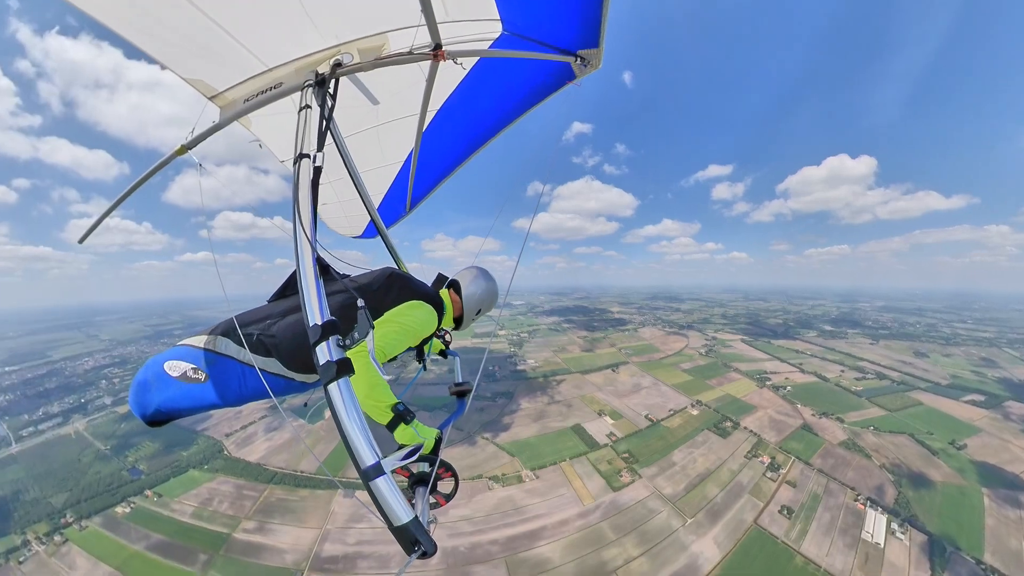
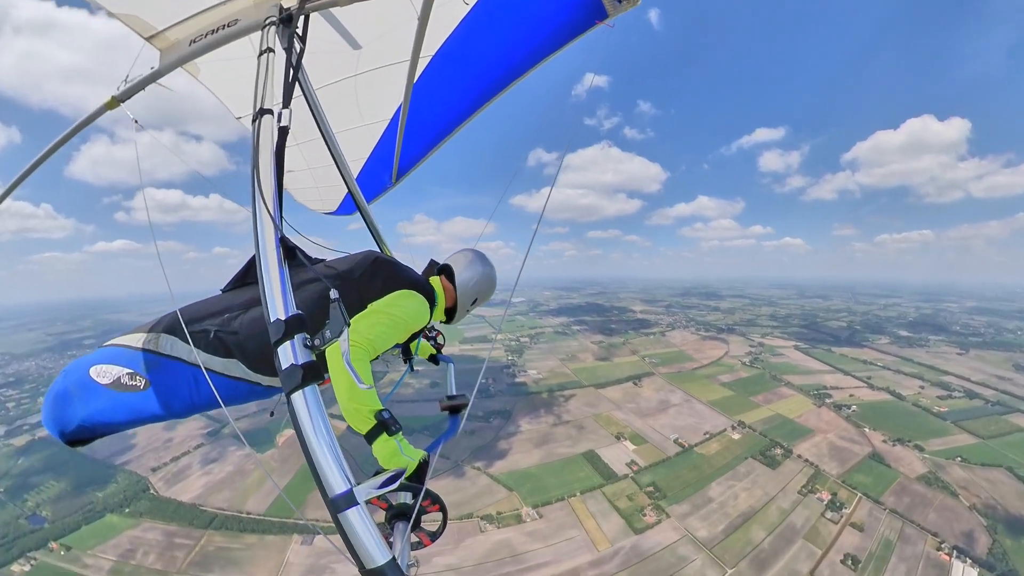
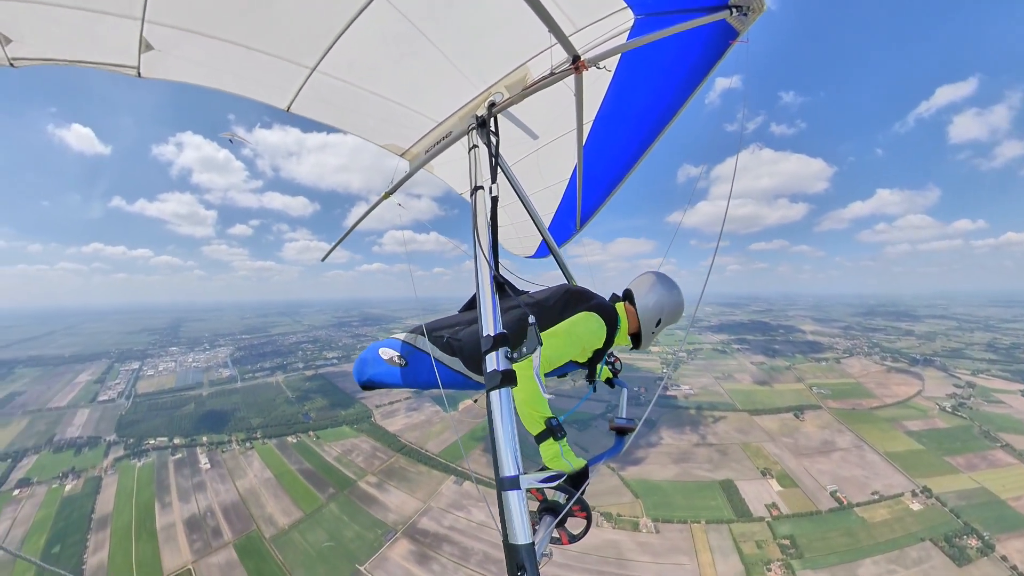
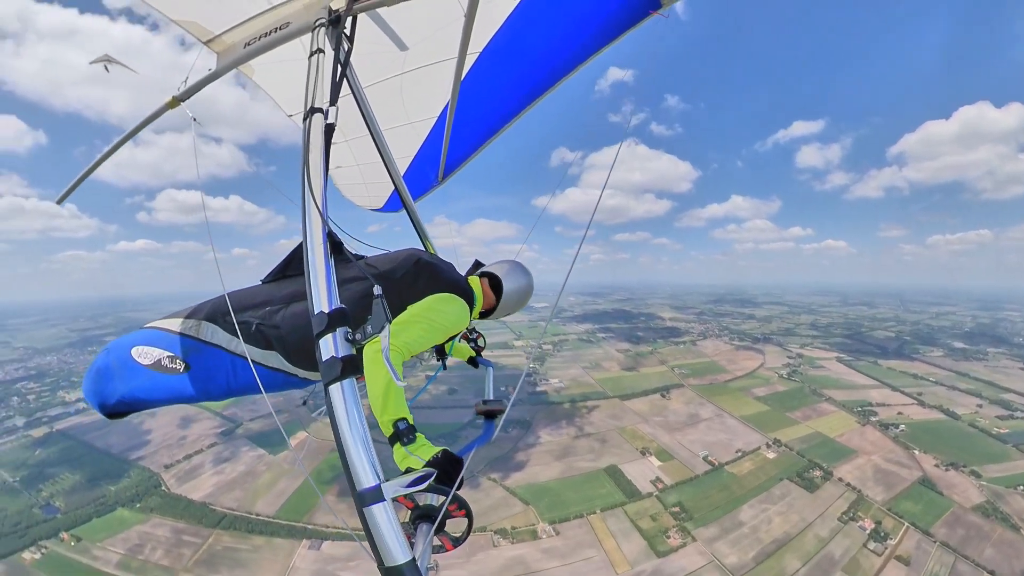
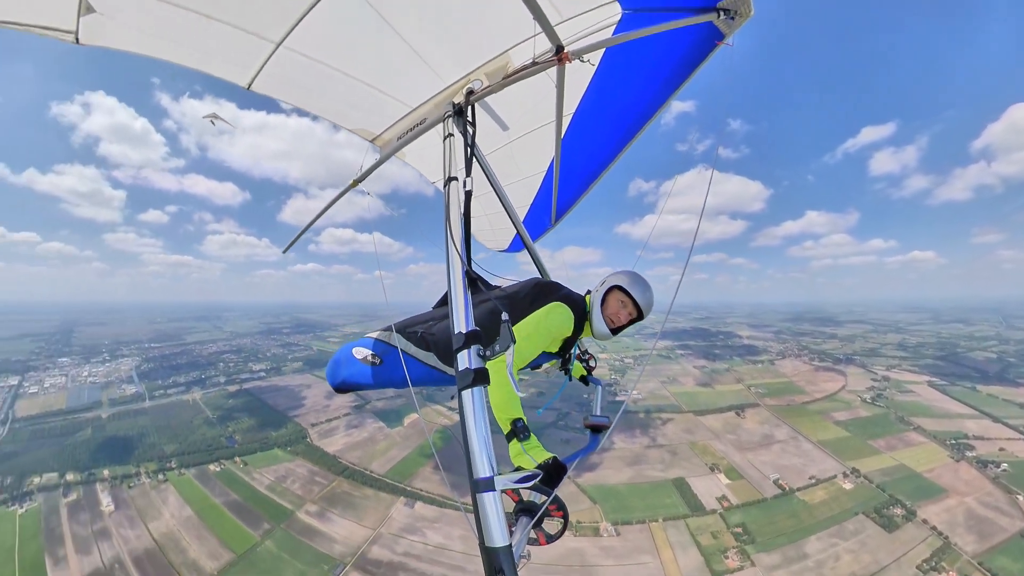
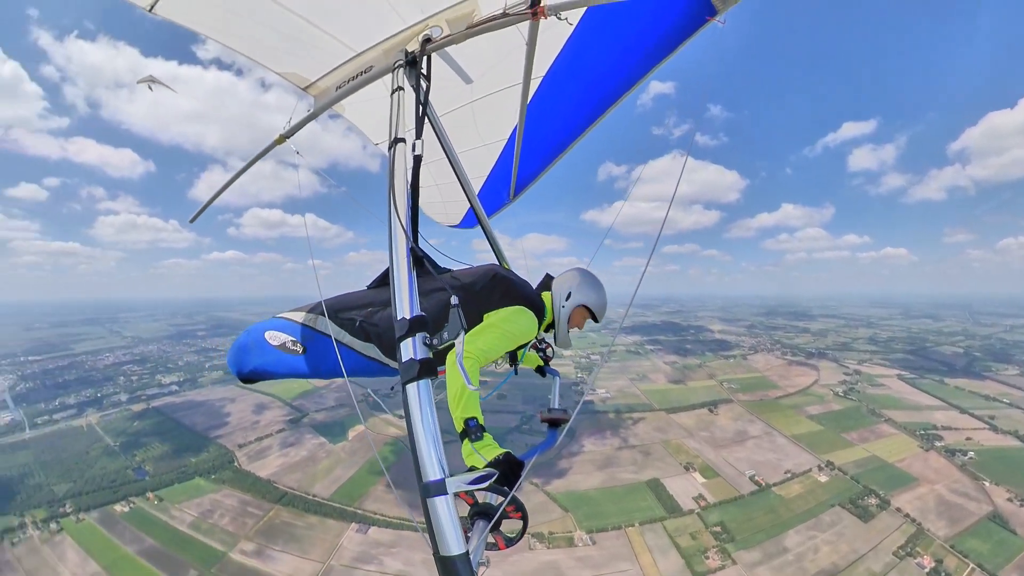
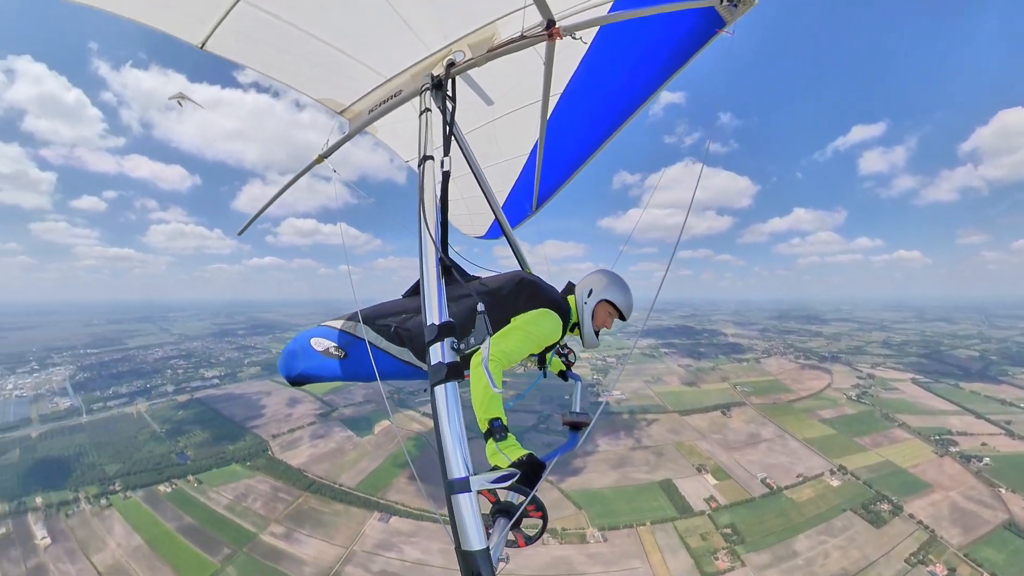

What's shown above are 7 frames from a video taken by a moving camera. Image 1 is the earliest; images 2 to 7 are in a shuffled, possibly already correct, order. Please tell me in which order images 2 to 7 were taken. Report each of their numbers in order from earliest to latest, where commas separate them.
2, 4, 6, 7, 5, 3
